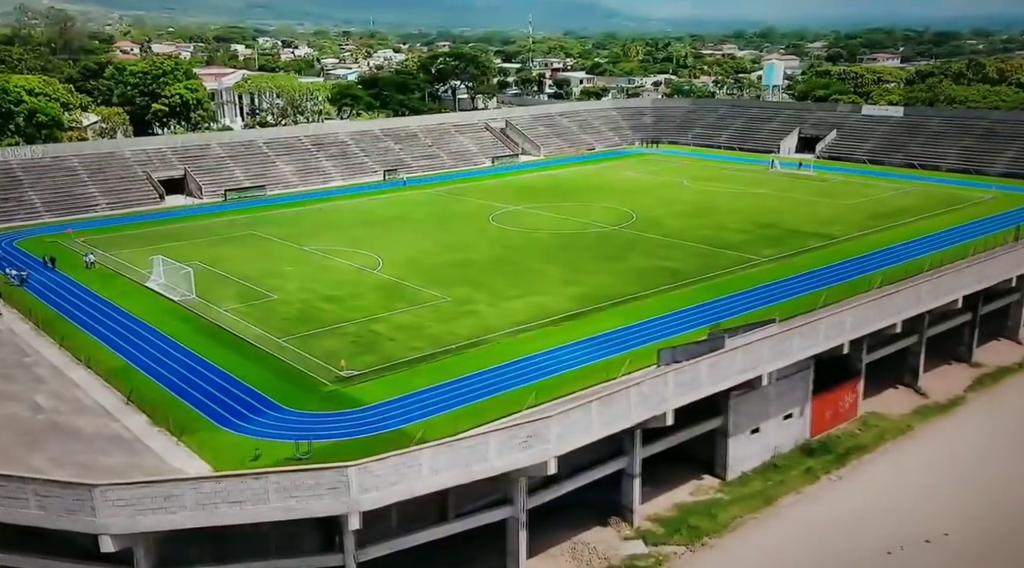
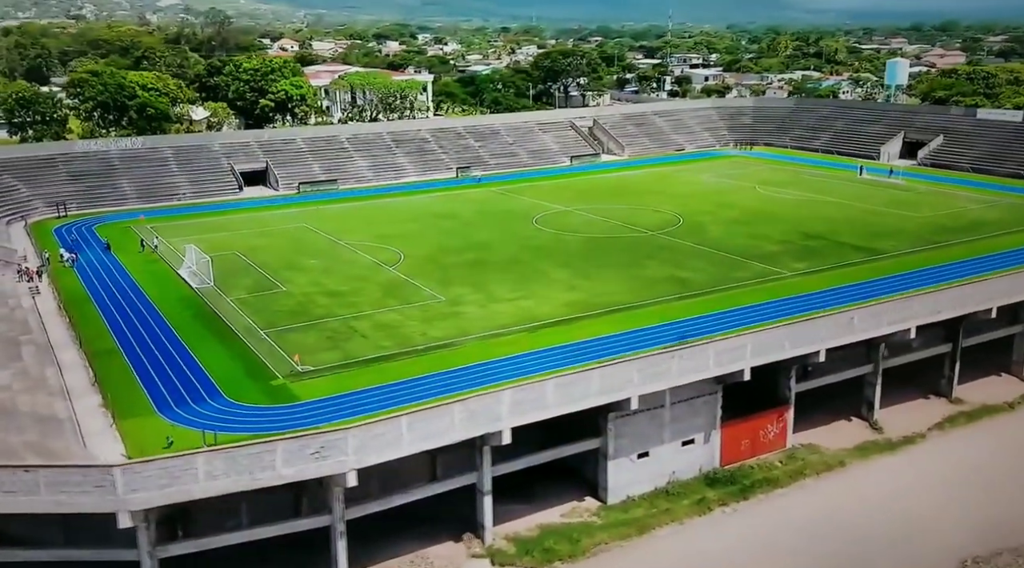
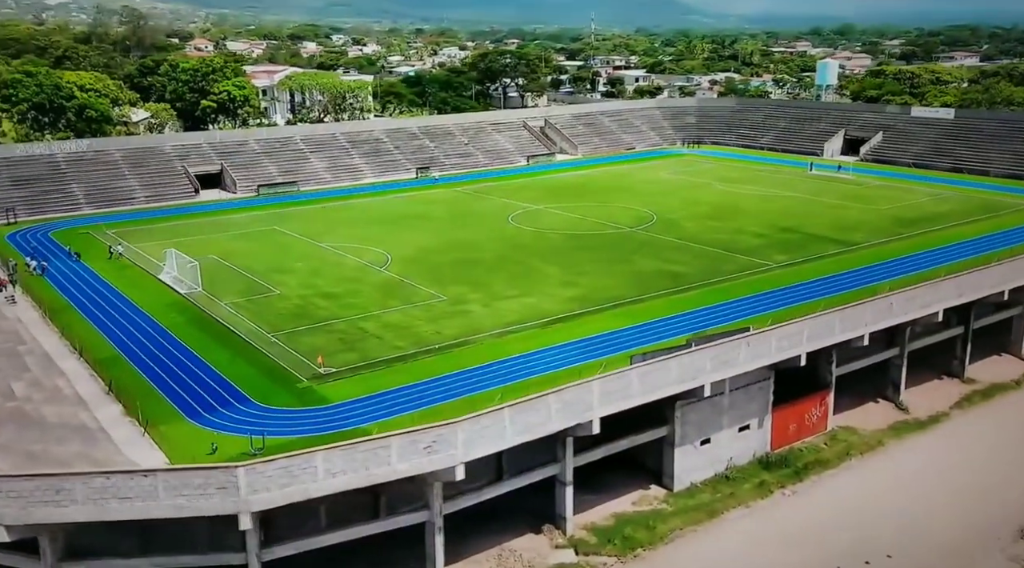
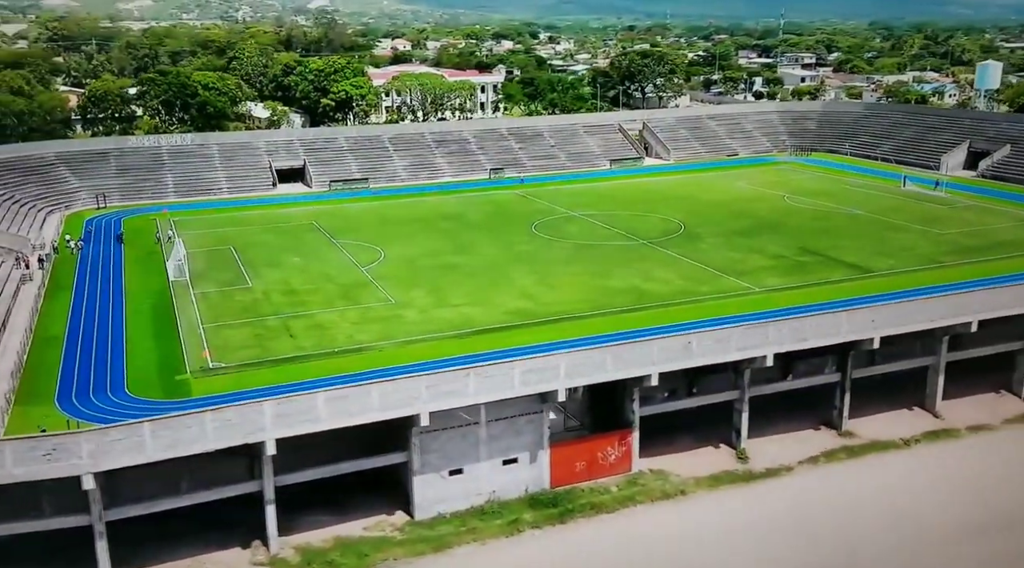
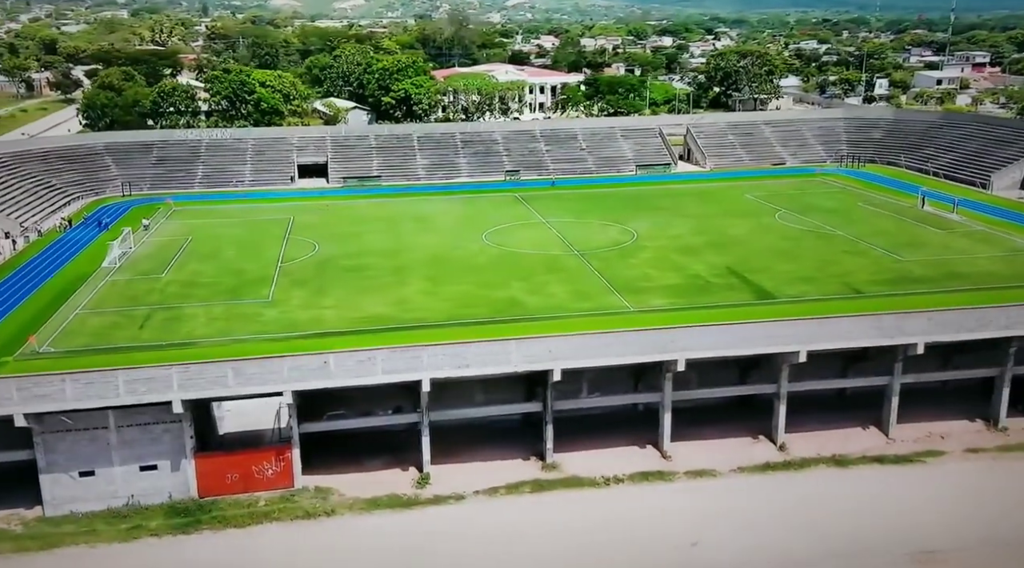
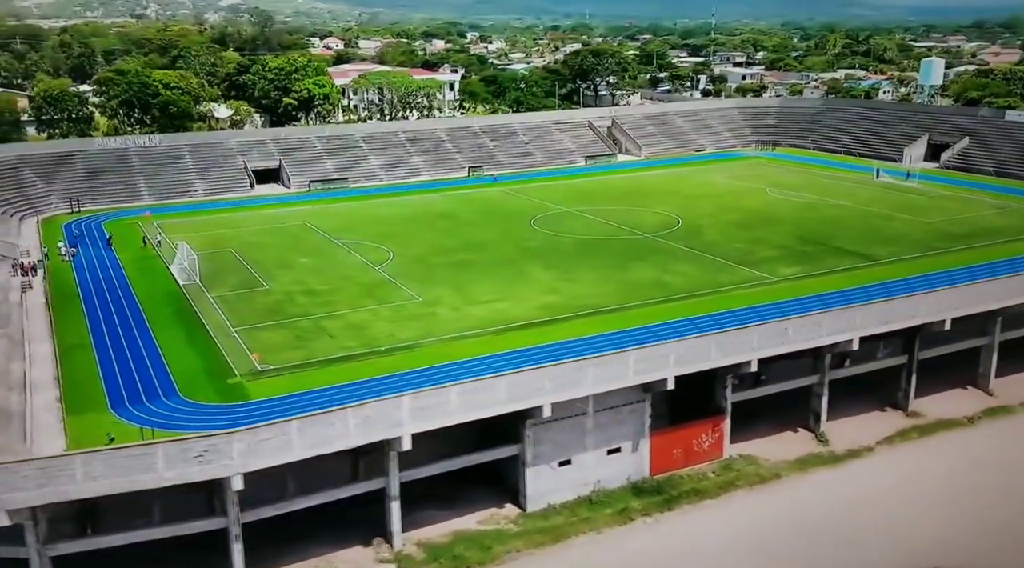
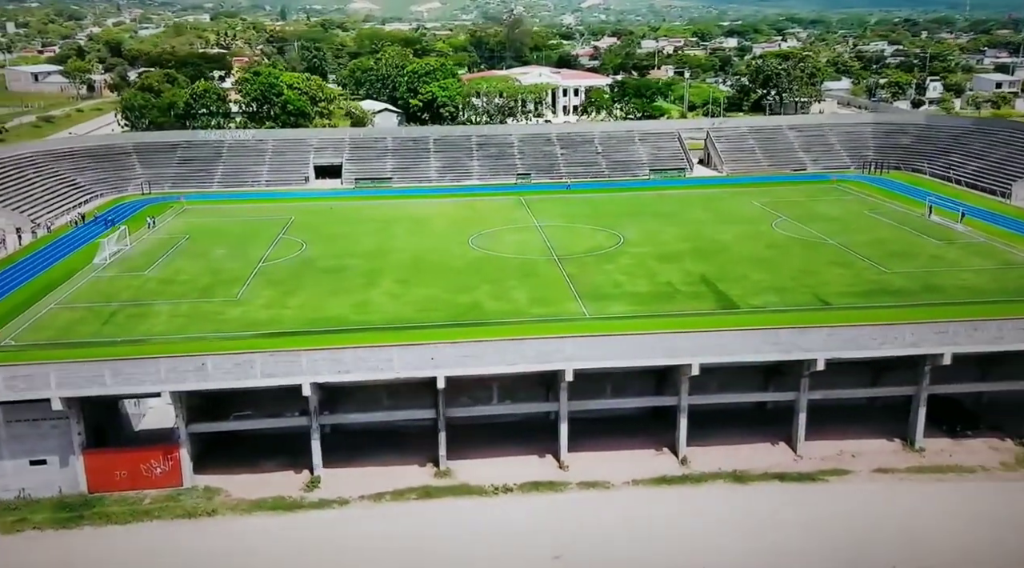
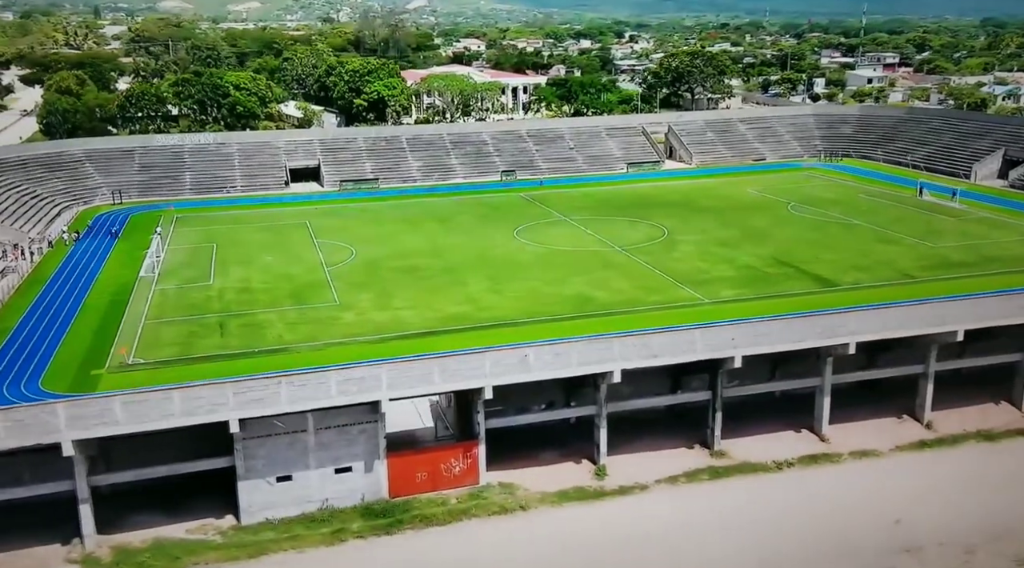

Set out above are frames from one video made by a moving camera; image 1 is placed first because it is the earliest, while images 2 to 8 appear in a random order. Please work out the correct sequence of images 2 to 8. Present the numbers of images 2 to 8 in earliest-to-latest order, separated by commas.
3, 2, 6, 4, 8, 5, 7
